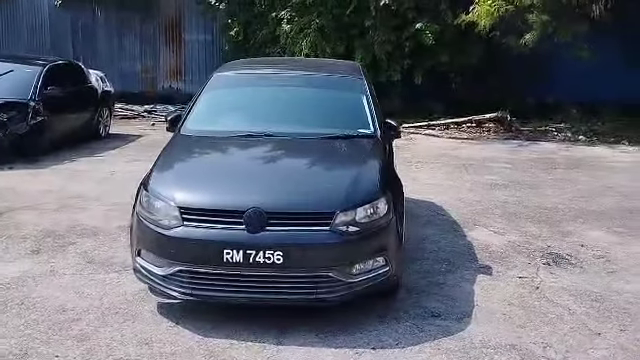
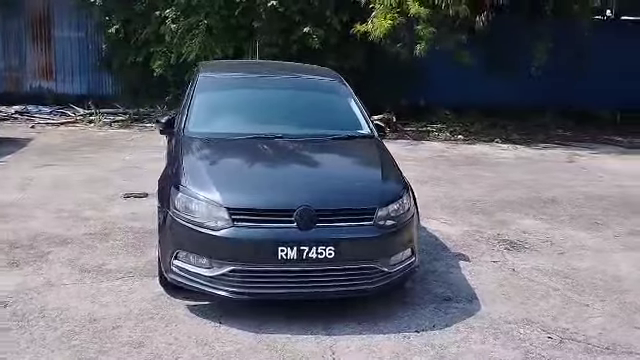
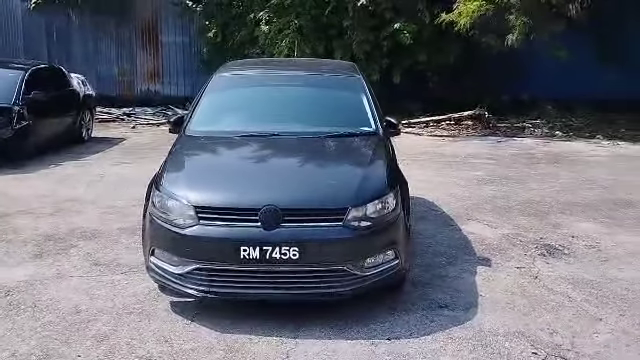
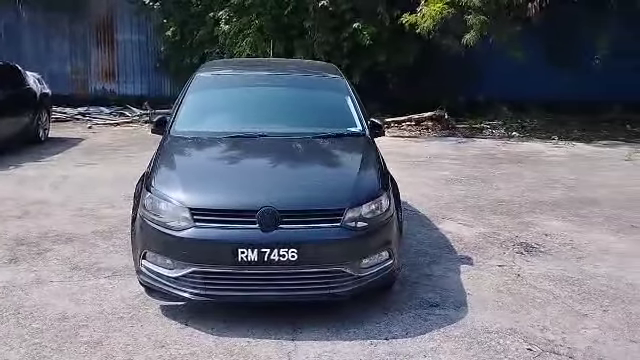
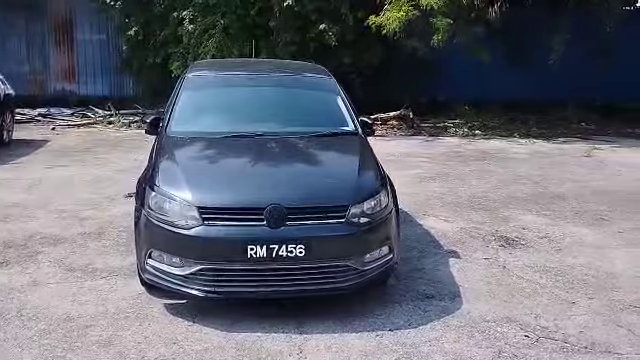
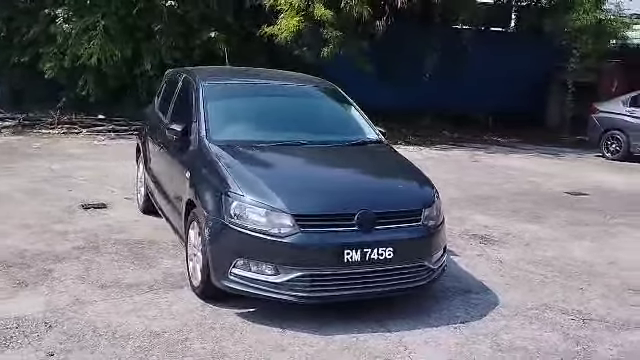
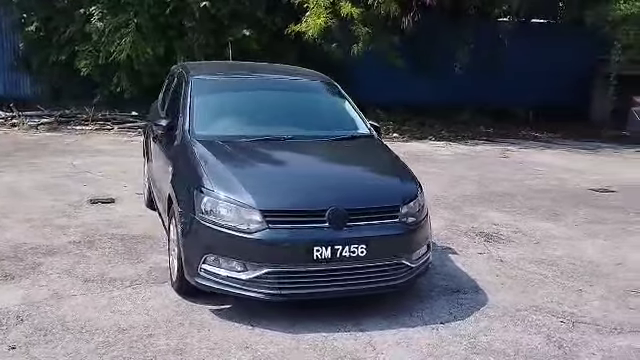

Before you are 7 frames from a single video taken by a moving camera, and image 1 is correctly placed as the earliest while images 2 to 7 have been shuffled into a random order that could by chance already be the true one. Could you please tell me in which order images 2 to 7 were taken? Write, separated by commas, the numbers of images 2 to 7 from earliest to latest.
3, 4, 5, 2, 7, 6
